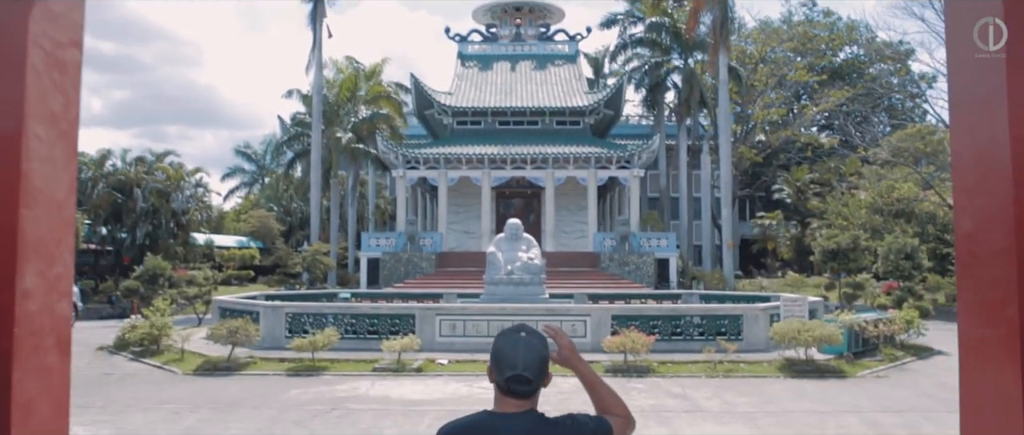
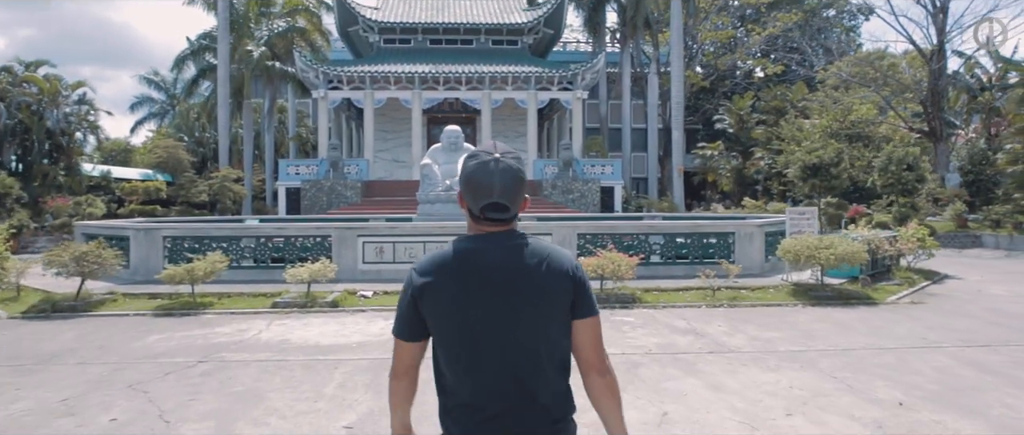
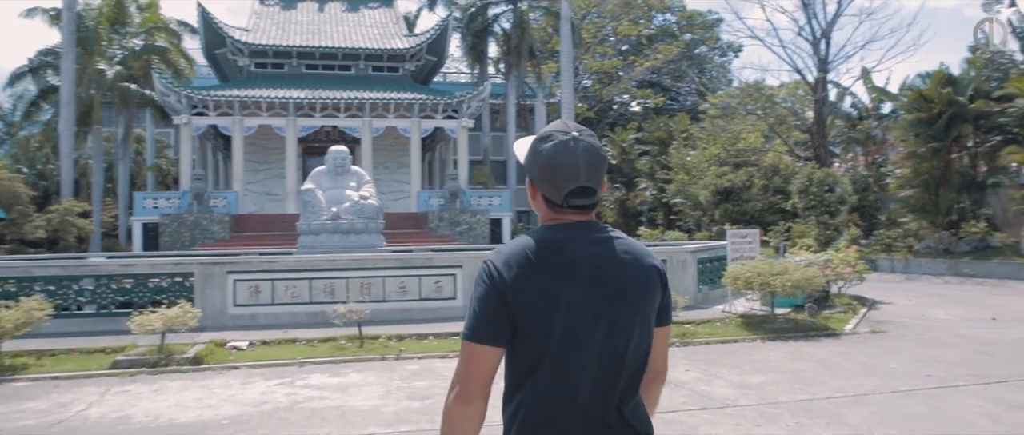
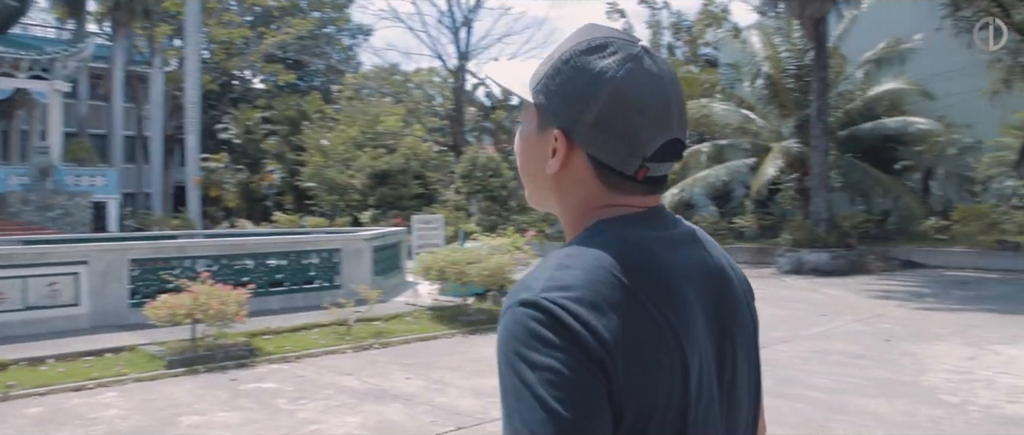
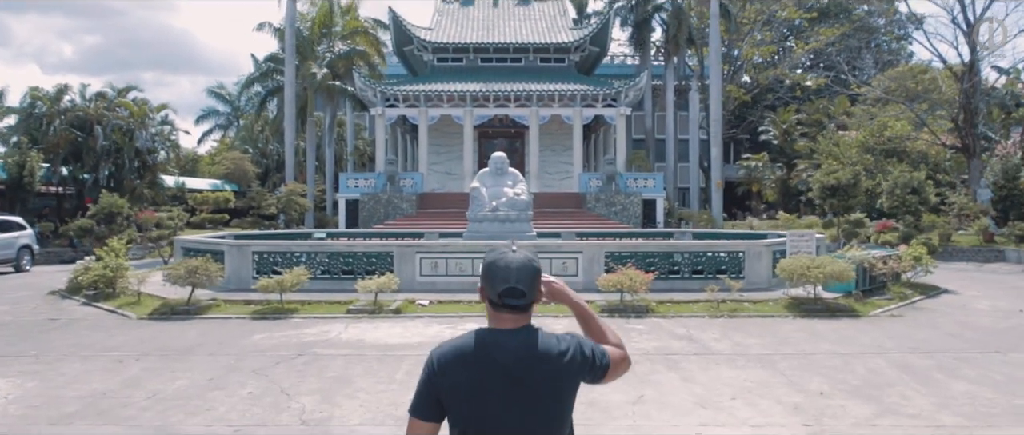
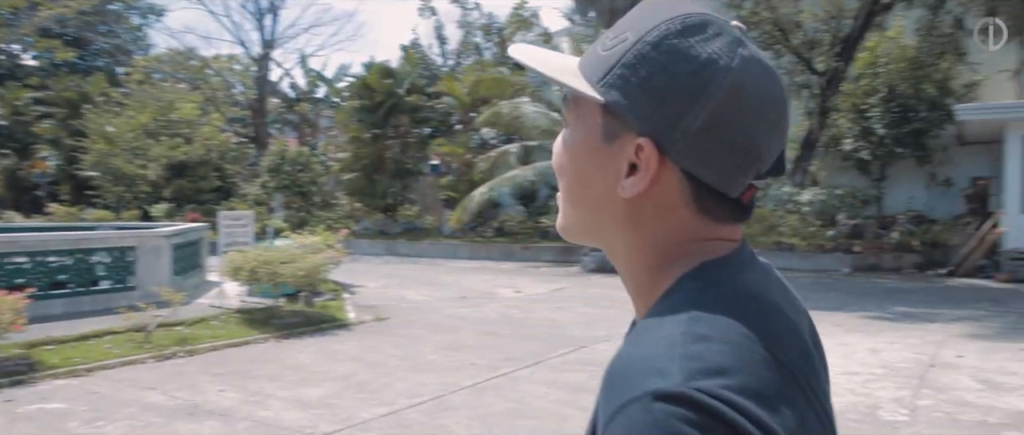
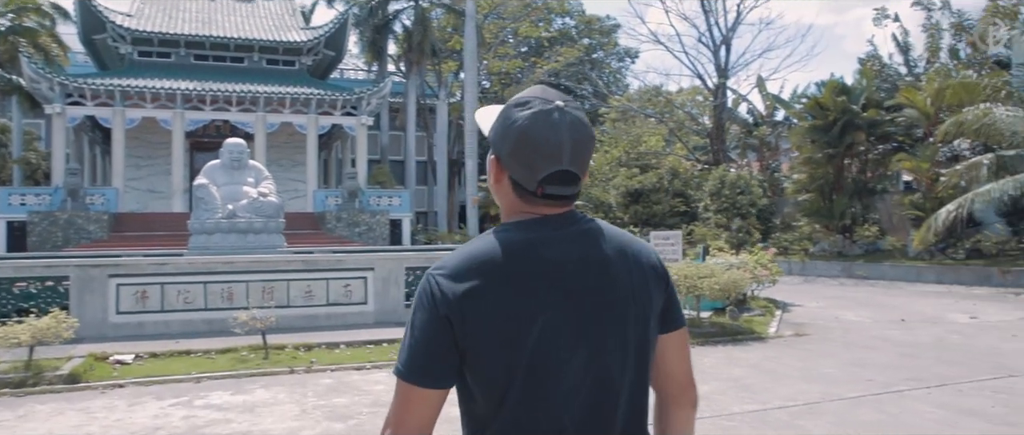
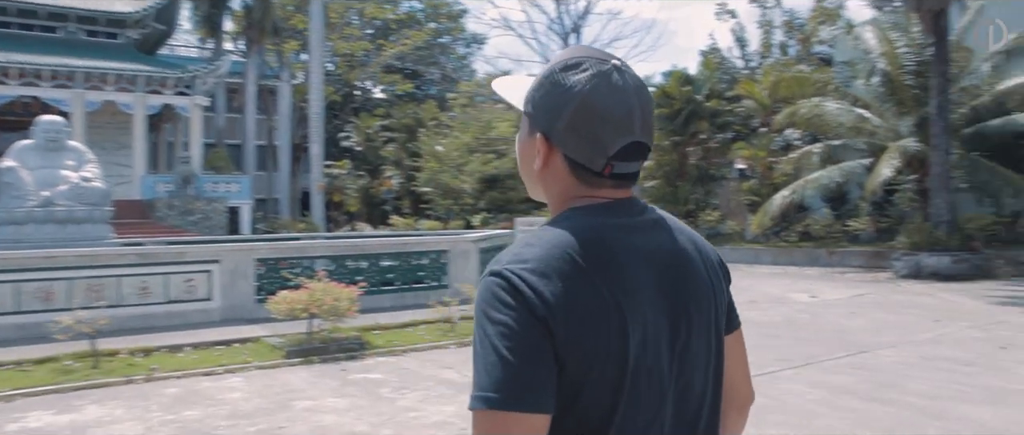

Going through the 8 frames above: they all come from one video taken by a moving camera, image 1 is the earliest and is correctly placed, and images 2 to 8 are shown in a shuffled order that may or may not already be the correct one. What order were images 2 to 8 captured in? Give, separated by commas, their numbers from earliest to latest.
5, 2, 3, 7, 8, 4, 6
